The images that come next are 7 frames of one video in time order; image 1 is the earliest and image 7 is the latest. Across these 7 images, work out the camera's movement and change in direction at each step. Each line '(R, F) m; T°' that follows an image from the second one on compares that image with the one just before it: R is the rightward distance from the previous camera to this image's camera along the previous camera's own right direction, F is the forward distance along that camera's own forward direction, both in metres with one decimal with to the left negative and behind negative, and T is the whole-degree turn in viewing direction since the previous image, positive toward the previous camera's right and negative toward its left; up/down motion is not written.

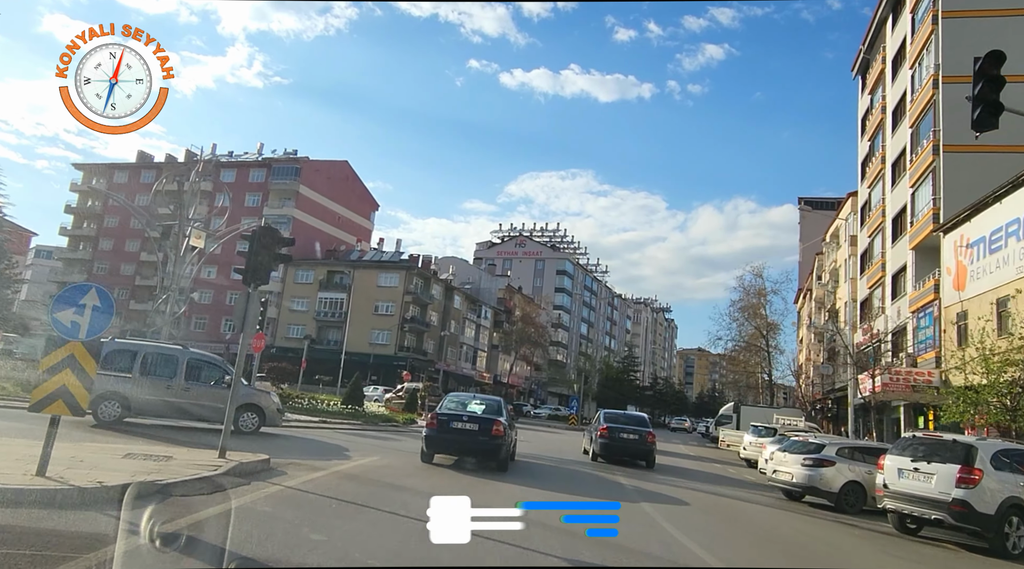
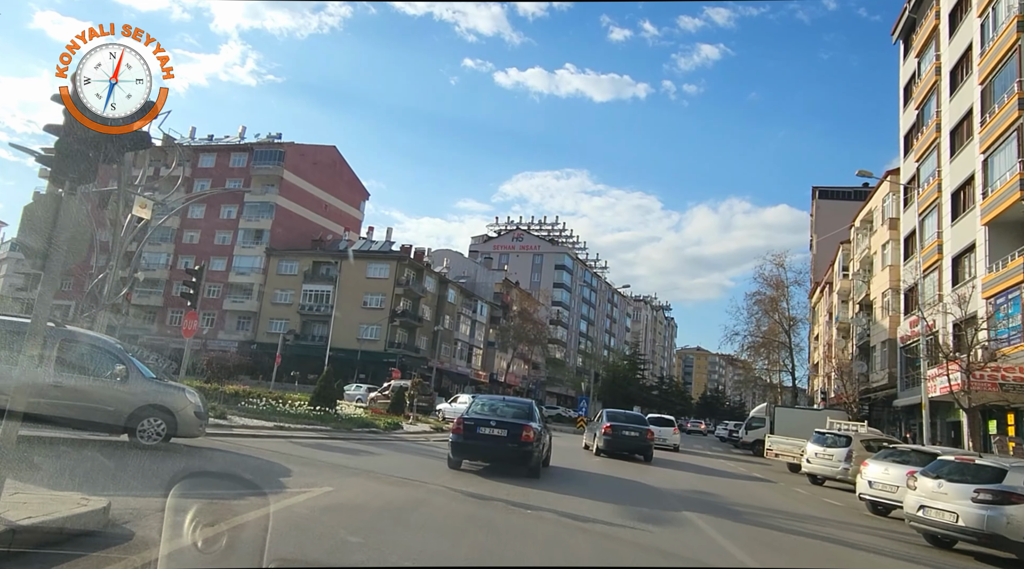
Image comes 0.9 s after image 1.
(-0.3, +4.2) m; 0°
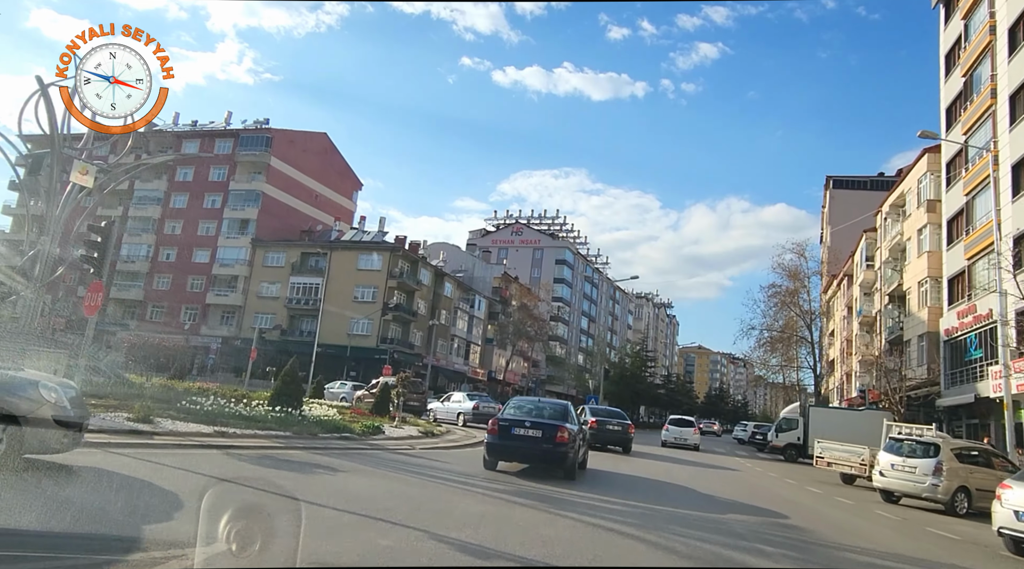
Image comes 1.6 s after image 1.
(-0.2, +3.3) m; 0°
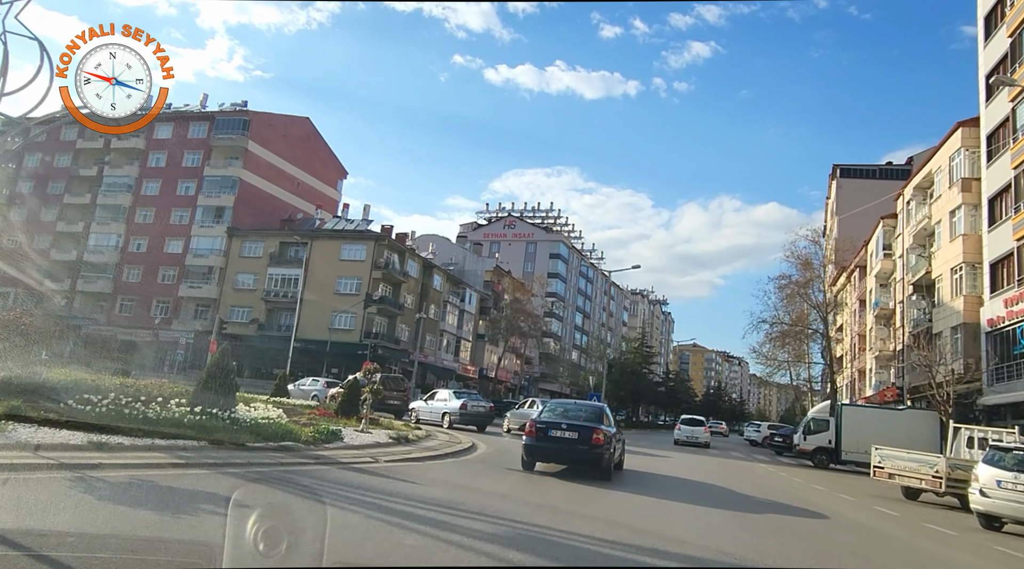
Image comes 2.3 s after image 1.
(0.0, +3.3) m; +1°
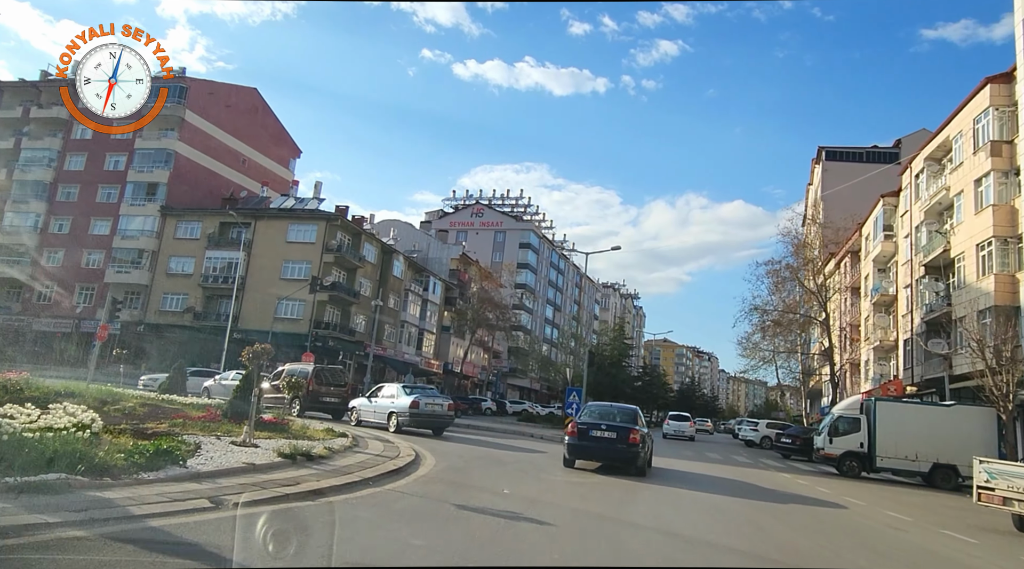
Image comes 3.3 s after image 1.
(+0.1, +4.6) m; +2°
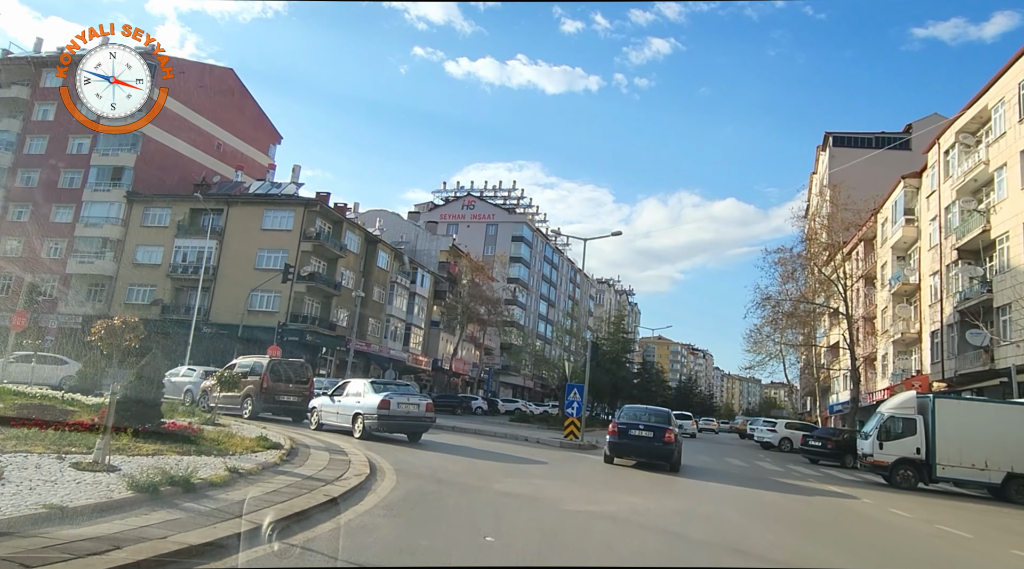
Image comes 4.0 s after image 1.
(0.0, +3.1) m; +1°
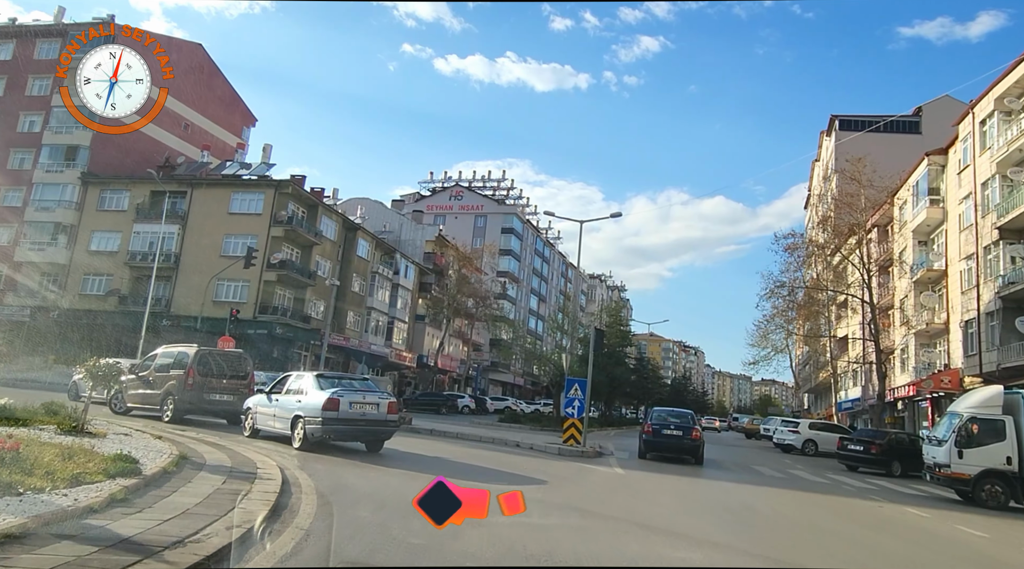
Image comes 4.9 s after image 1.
(0.0, +3.4) m; +1°
